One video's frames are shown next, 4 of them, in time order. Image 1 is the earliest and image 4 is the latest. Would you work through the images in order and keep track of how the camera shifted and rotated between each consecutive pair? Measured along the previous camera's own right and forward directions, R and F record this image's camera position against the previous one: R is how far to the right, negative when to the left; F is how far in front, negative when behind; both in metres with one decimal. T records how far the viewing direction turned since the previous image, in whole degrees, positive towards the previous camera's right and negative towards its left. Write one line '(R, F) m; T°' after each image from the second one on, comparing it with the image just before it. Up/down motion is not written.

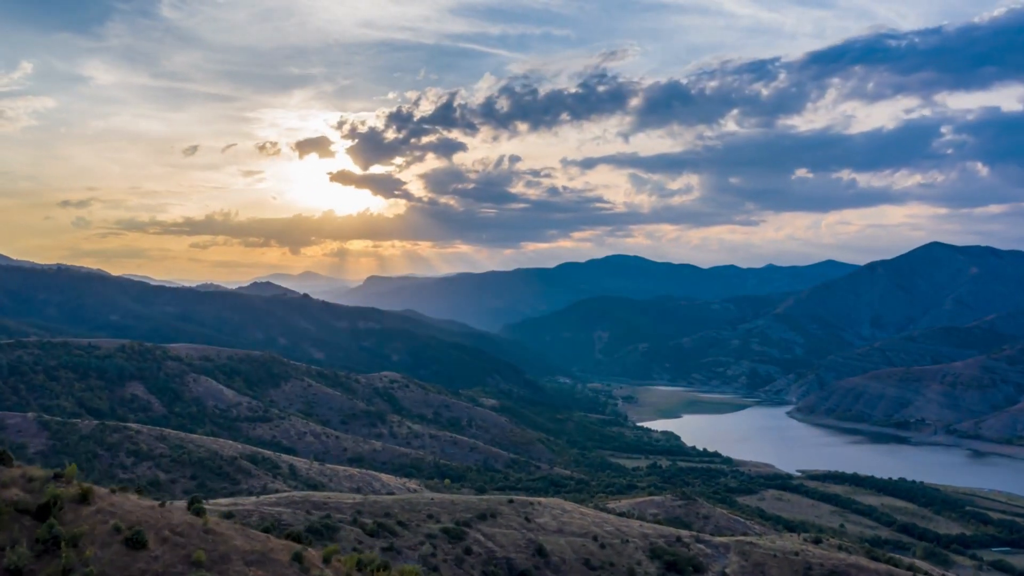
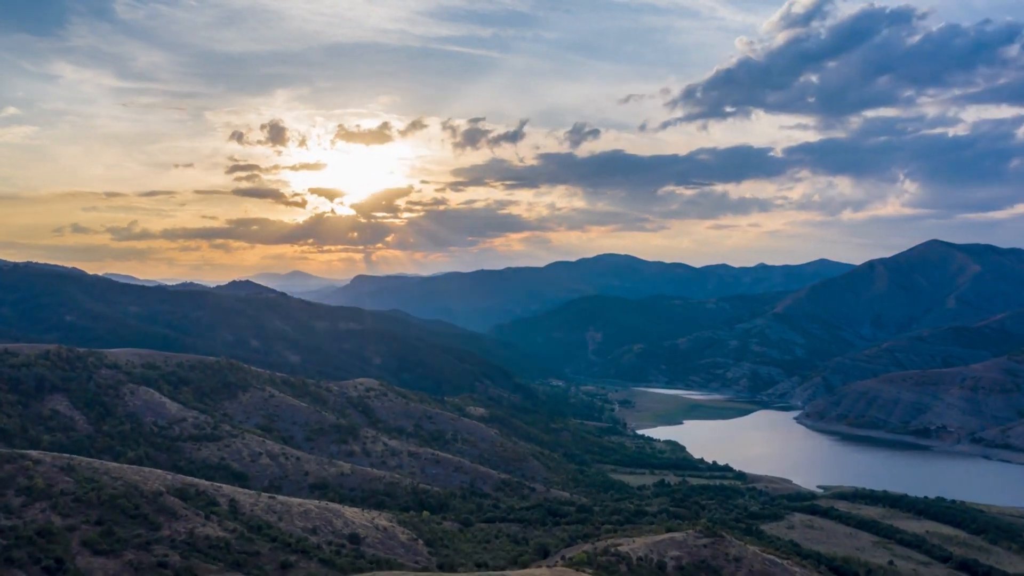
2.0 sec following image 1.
(-0.1, +7.9) m; +1°
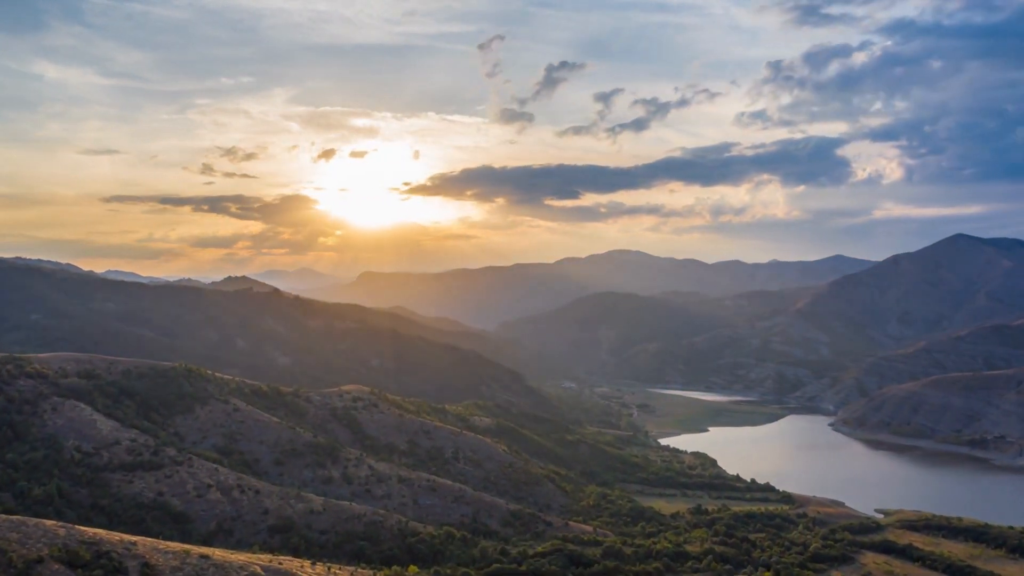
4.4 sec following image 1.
(-0.2, +9.4) m; -1°
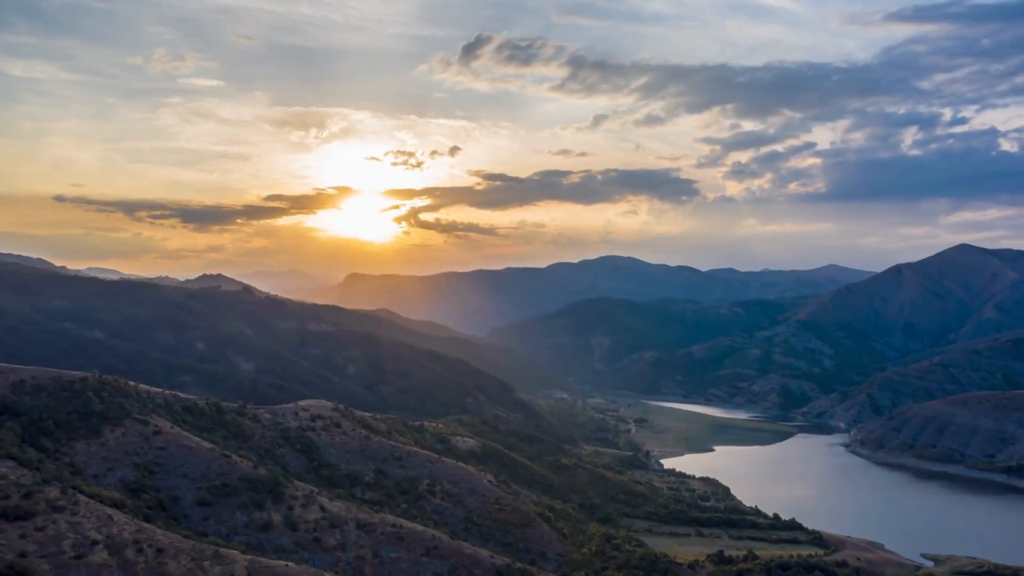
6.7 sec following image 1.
(0.0, +9.0) m; +1°
